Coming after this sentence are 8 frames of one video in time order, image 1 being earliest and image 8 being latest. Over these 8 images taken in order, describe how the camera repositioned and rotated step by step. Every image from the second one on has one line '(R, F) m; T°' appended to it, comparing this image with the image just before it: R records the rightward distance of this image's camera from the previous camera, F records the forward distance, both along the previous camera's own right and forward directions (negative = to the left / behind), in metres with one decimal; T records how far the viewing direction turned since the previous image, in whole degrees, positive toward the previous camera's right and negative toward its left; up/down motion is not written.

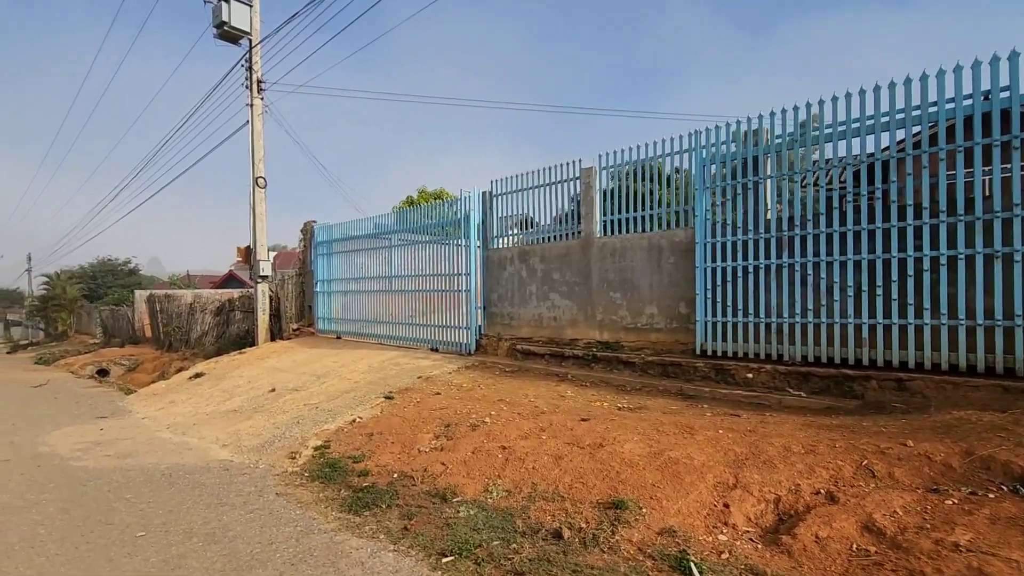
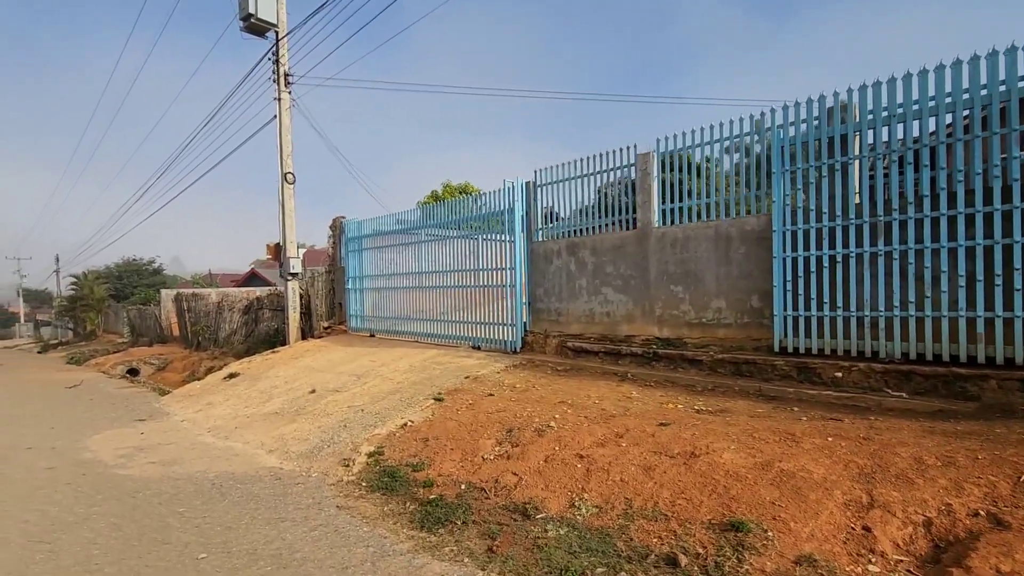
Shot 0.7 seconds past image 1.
(-0.5, +0.4) m; -2°
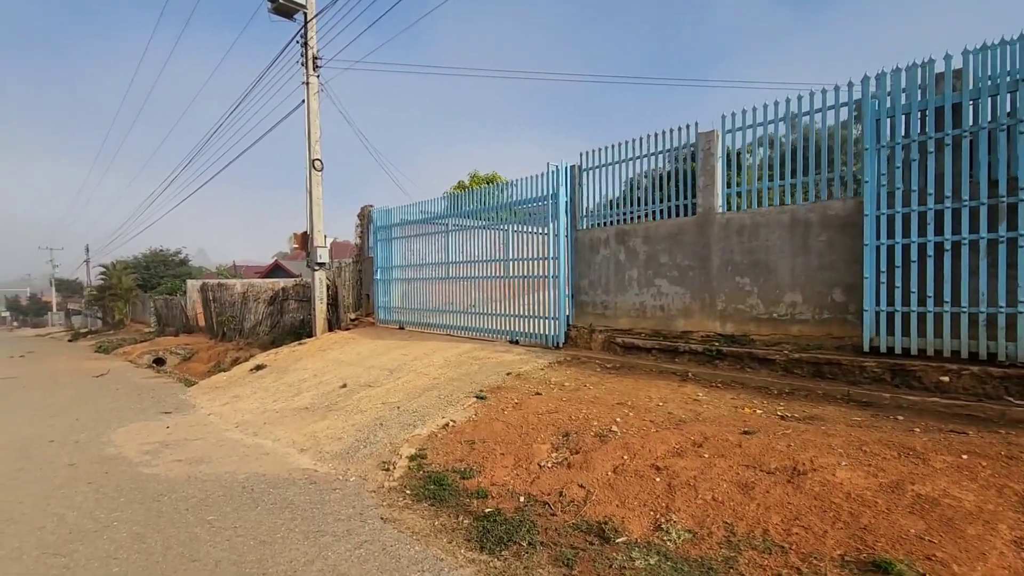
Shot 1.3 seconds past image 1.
(-0.4, +0.5) m; -2°
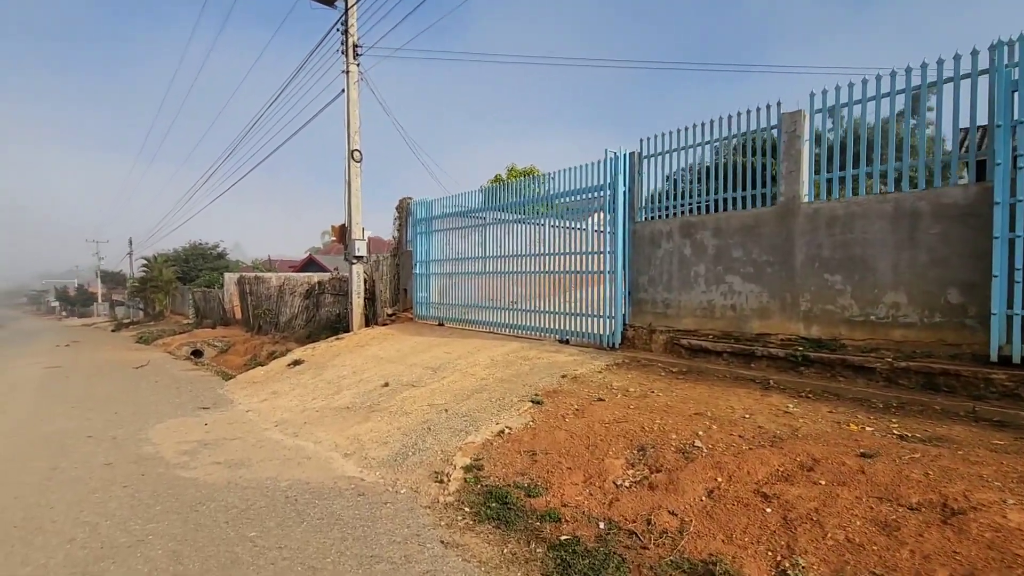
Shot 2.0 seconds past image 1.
(-0.4, +0.5) m; -3°
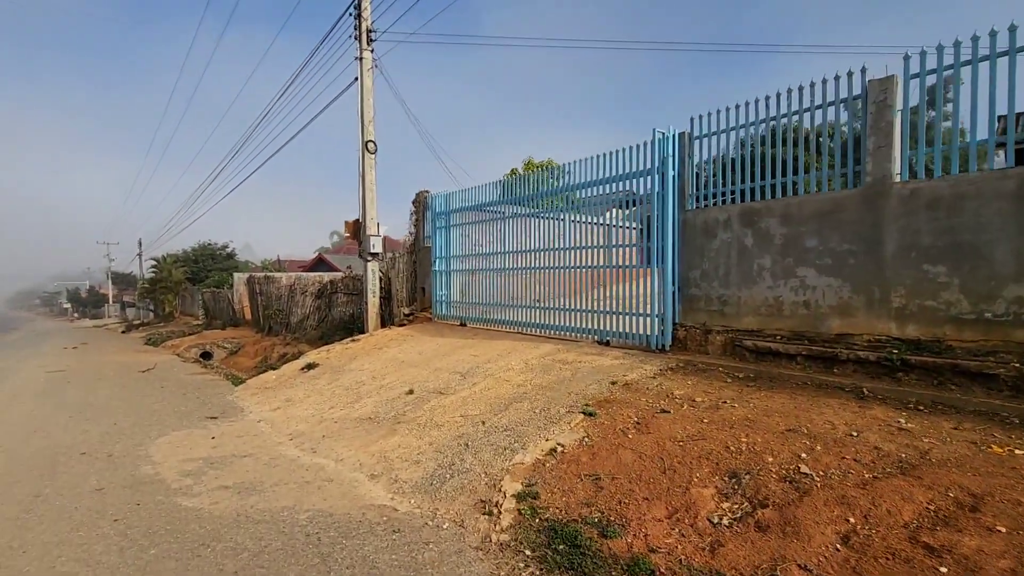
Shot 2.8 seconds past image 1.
(-0.4, +0.7) m; -1°
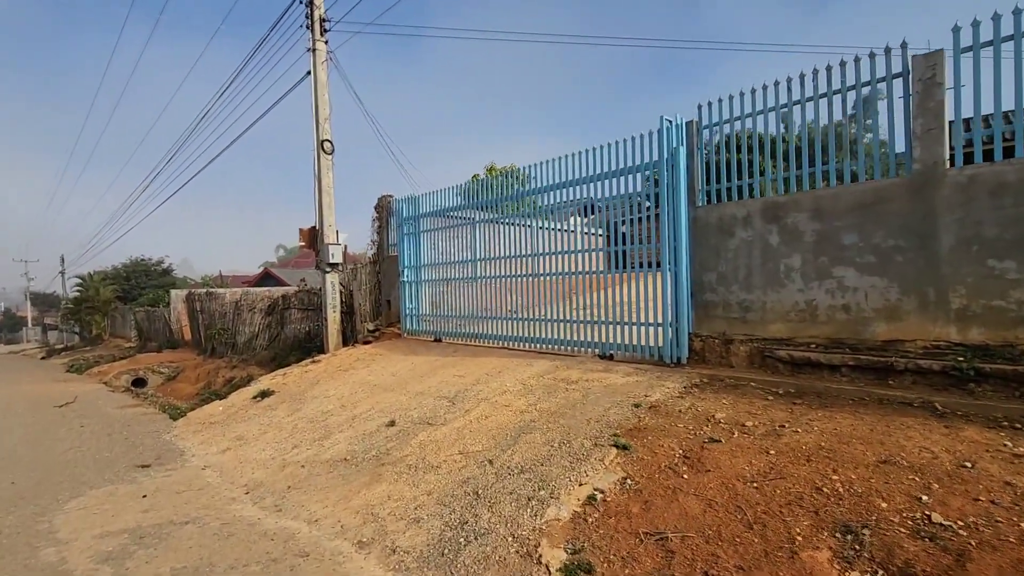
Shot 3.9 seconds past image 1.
(-0.5, +0.9) m; +5°
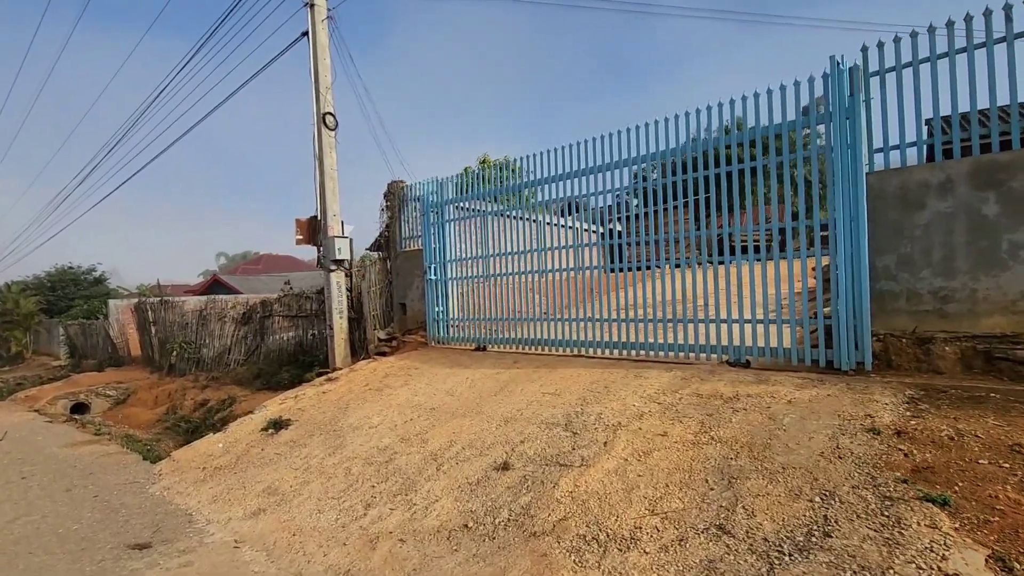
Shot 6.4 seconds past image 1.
(-1.7, +1.6) m; +5°
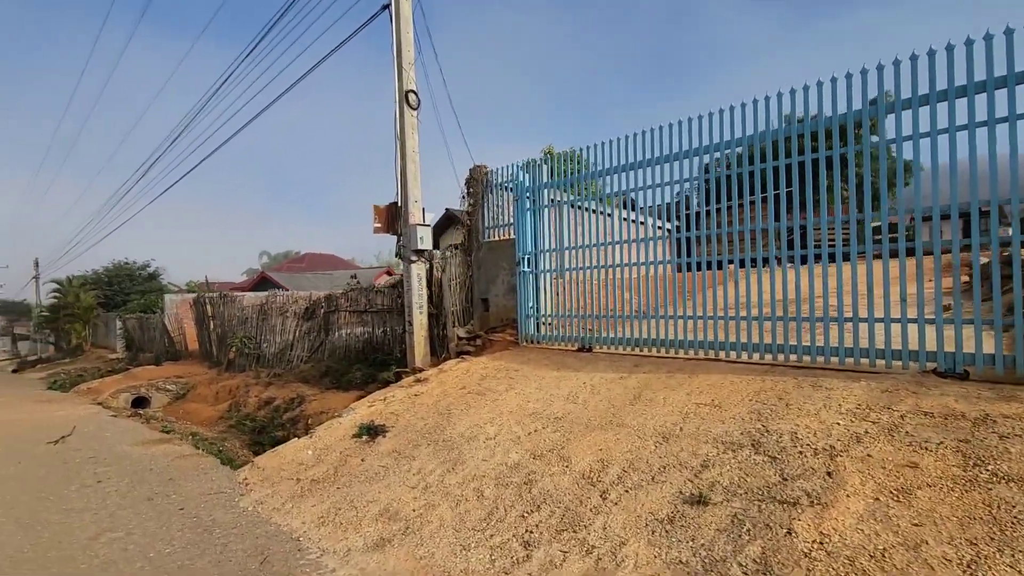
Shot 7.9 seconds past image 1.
(-1.1, +0.9) m; -3°
